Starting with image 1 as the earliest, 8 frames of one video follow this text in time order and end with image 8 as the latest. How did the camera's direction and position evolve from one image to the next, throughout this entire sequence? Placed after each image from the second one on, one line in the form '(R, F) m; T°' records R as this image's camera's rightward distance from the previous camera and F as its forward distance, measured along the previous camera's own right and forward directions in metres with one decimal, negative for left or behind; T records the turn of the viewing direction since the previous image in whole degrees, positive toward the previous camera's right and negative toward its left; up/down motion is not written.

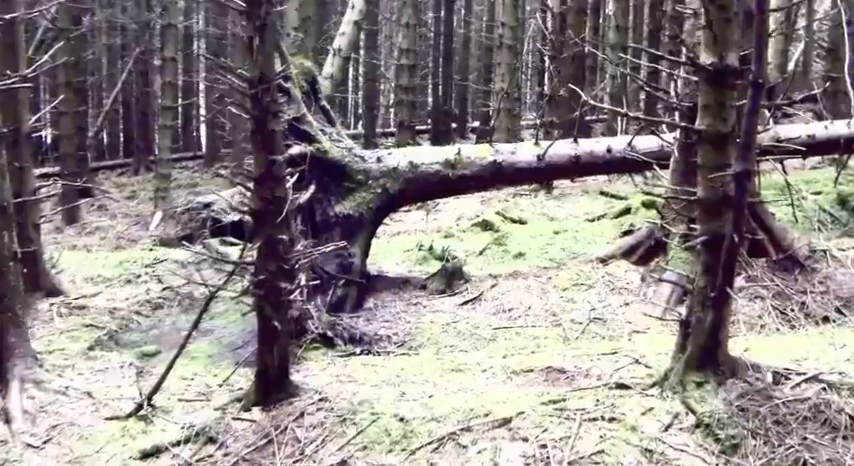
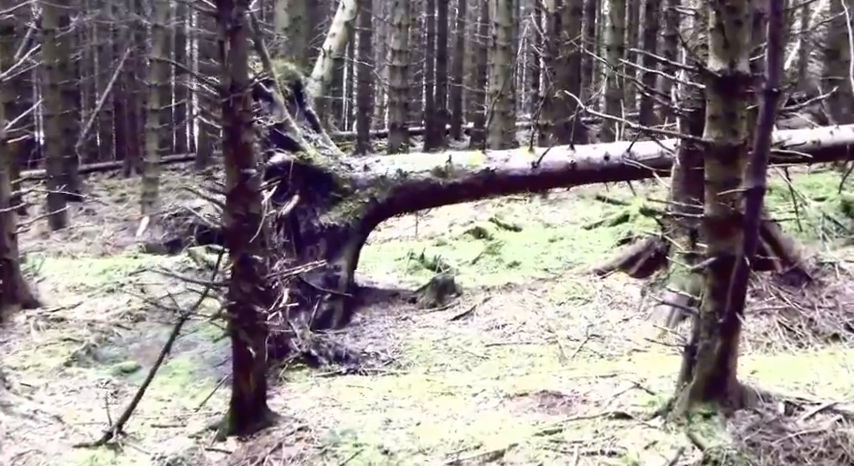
(0.0, +0.3) m; 0°
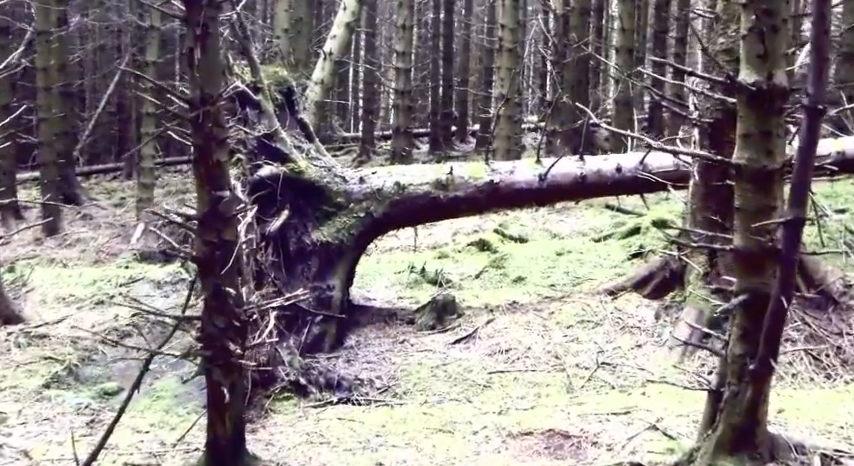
(+0.1, +0.4) m; 0°
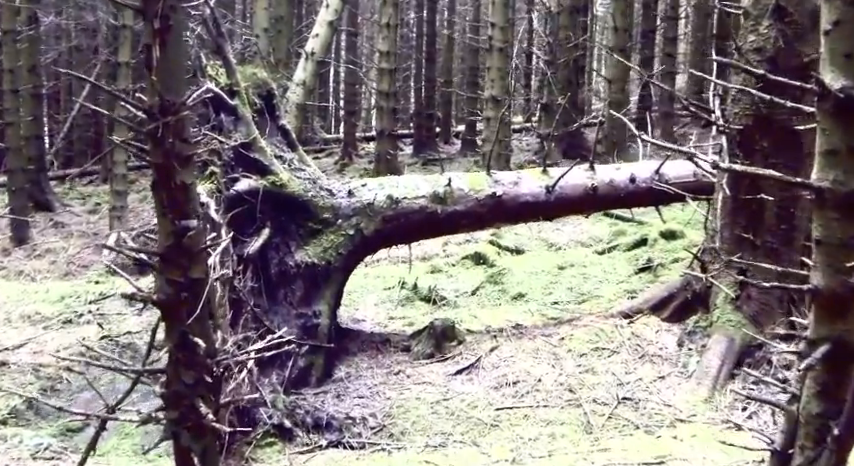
(-0.1, +0.6) m; +1°
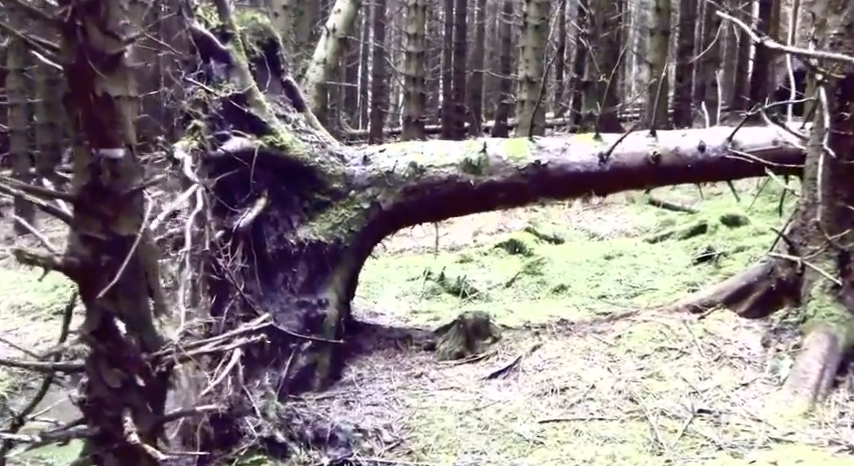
(0.0, +1.0) m; -2°
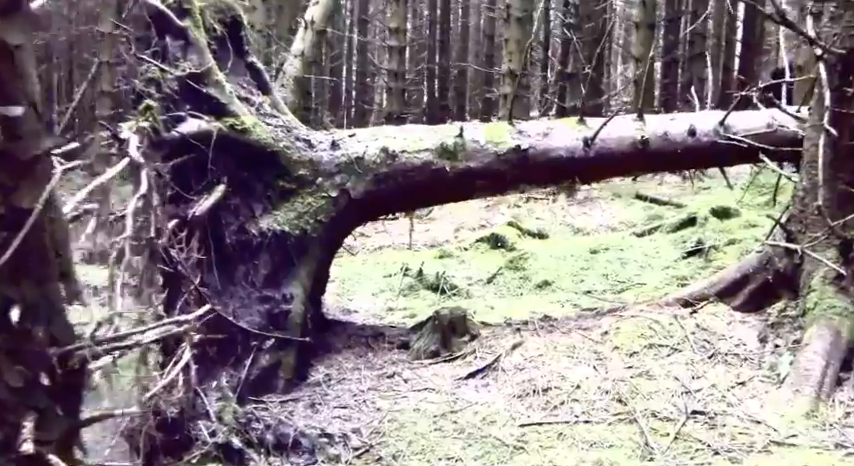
(+0.1, +0.3) m; +1°
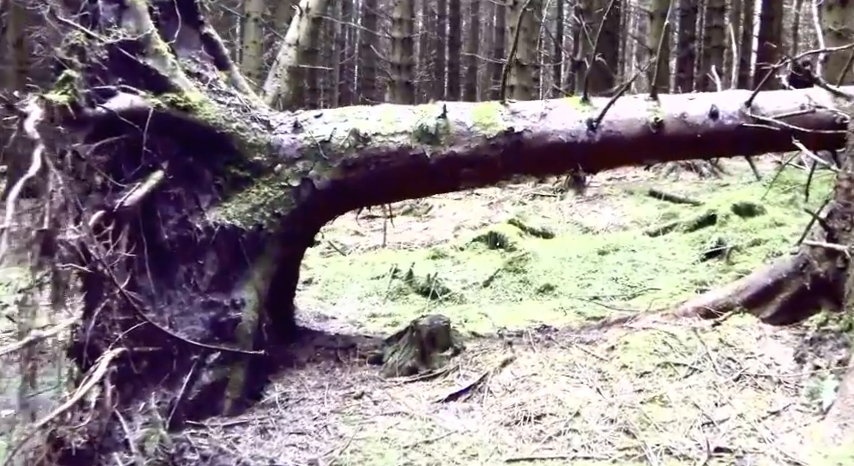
(+0.2, +0.7) m; -1°
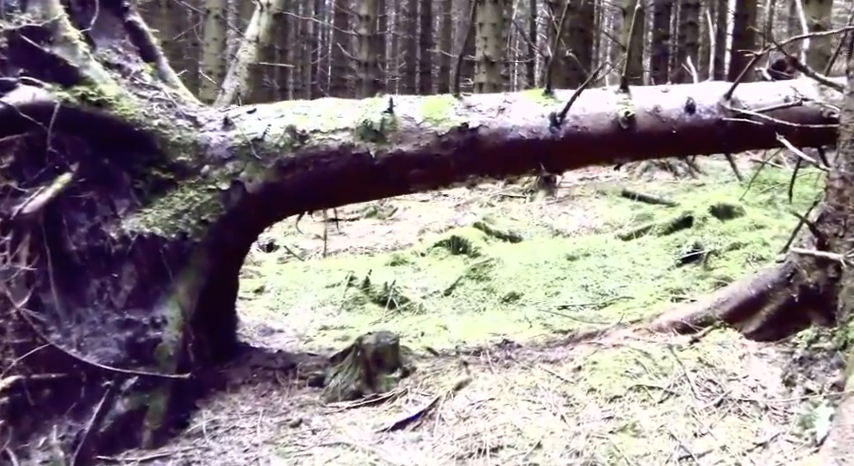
(+0.1, +0.4) m; +2°
